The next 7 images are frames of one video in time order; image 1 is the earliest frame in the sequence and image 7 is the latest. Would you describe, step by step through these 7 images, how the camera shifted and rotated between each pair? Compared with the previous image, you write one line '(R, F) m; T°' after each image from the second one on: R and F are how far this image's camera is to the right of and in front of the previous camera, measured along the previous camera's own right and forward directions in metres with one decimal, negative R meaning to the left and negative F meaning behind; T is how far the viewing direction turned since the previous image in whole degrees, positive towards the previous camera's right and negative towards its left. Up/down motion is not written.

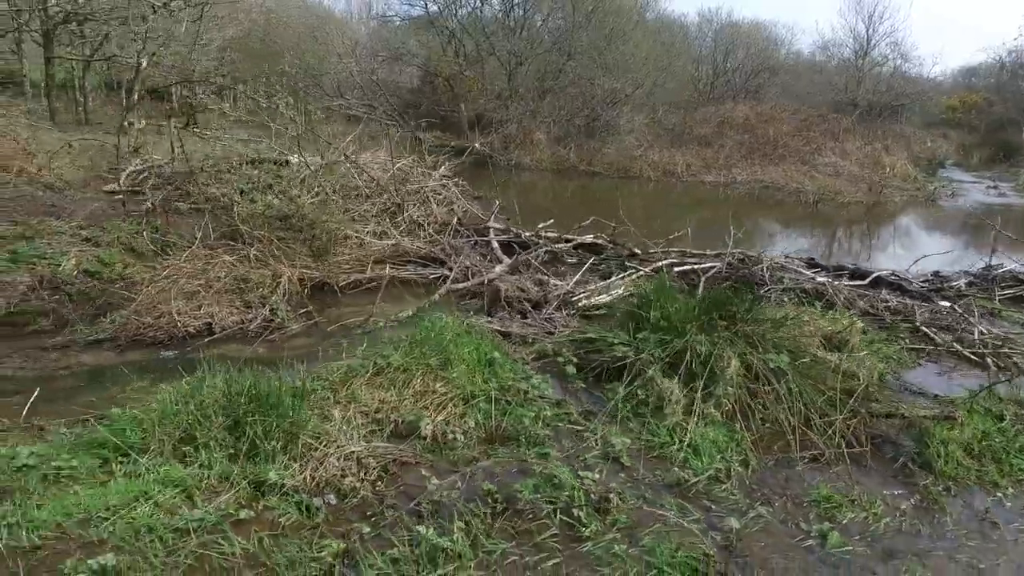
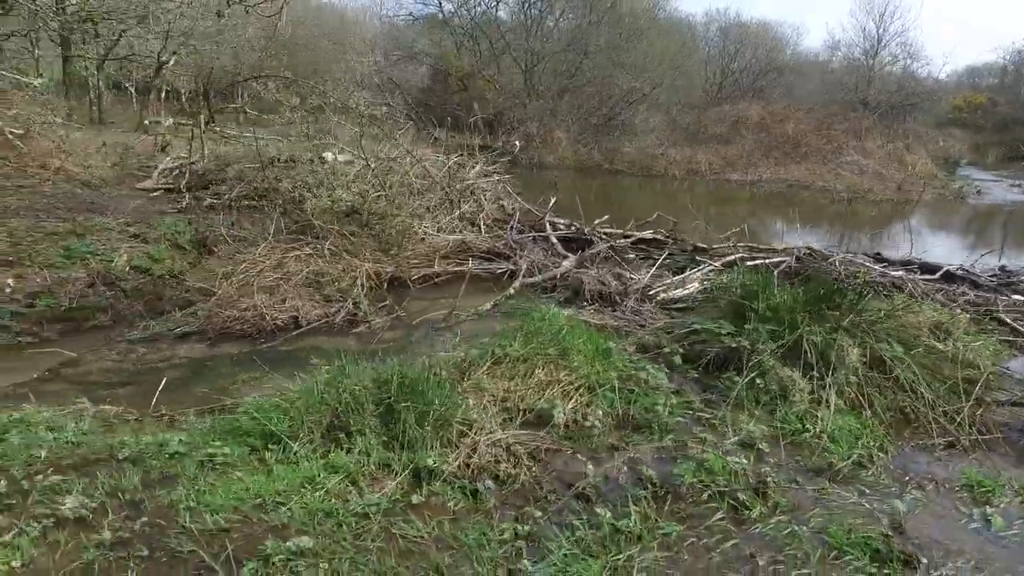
(-0.9, -0.1) m; 0°
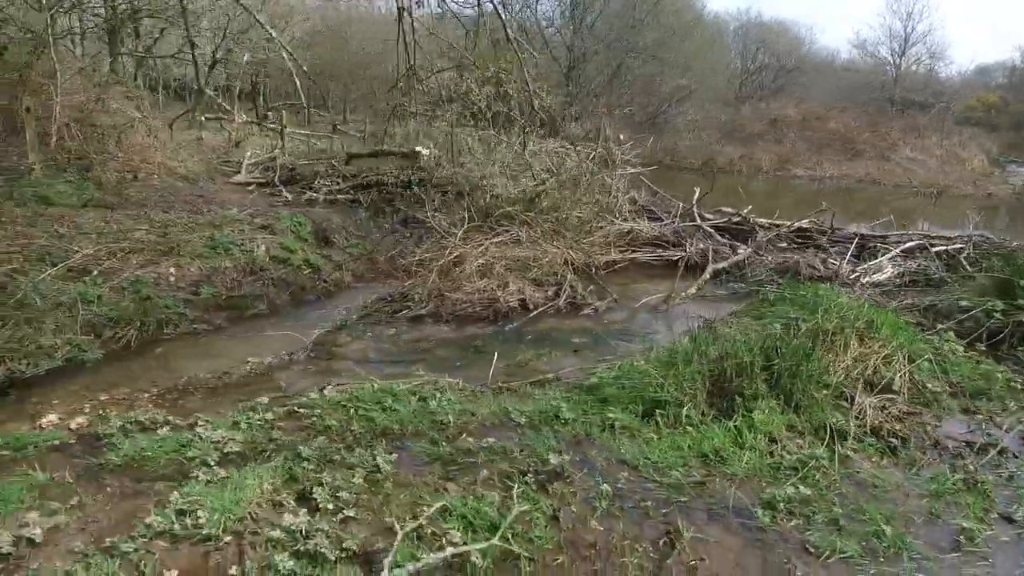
(-2.6, -0.2) m; 0°
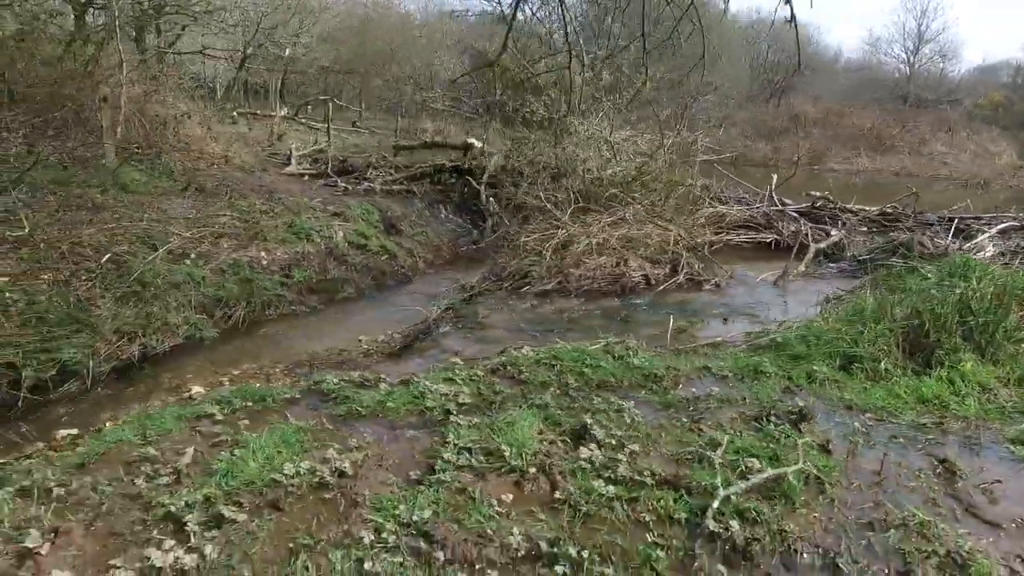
(-1.5, -0.2) m; 0°
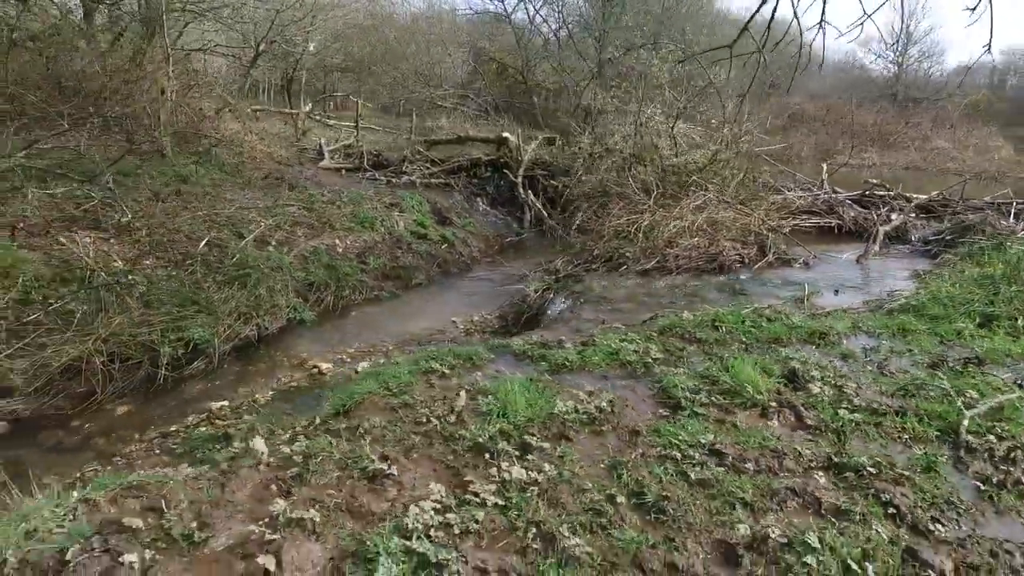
(-1.5, -0.3) m; +2°
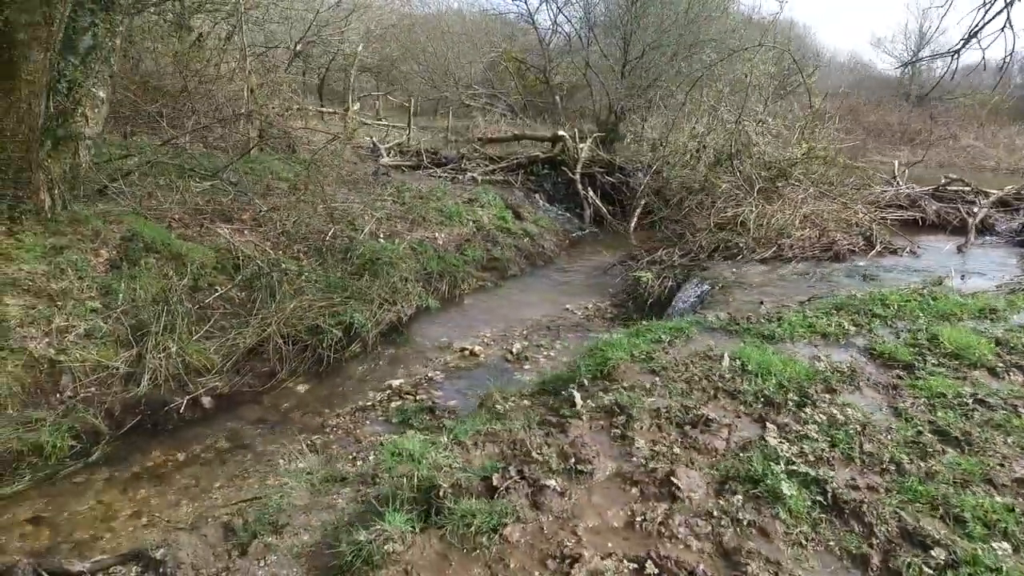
(-1.7, -0.5) m; 0°
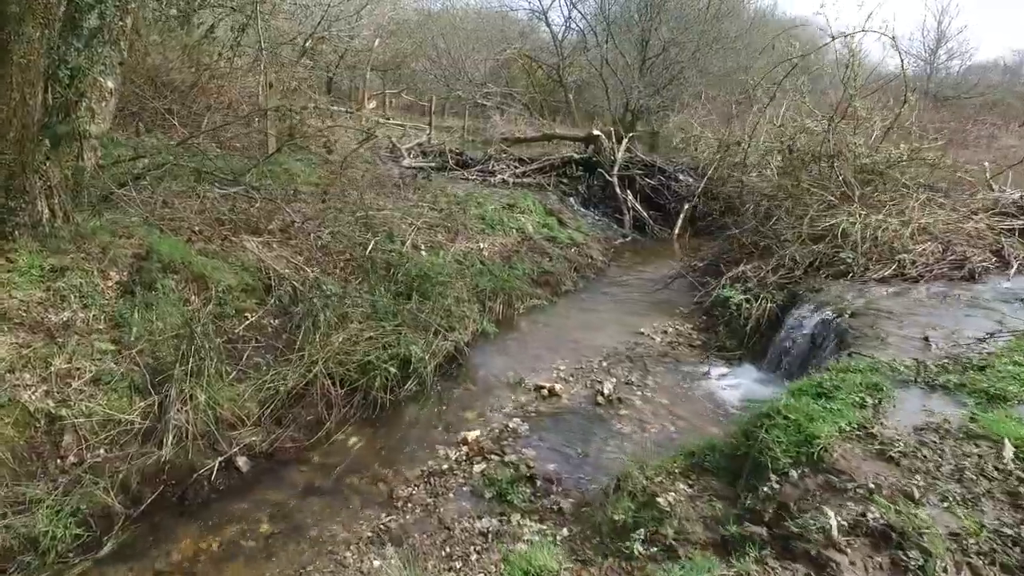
(-0.9, +1.2) m; 0°
